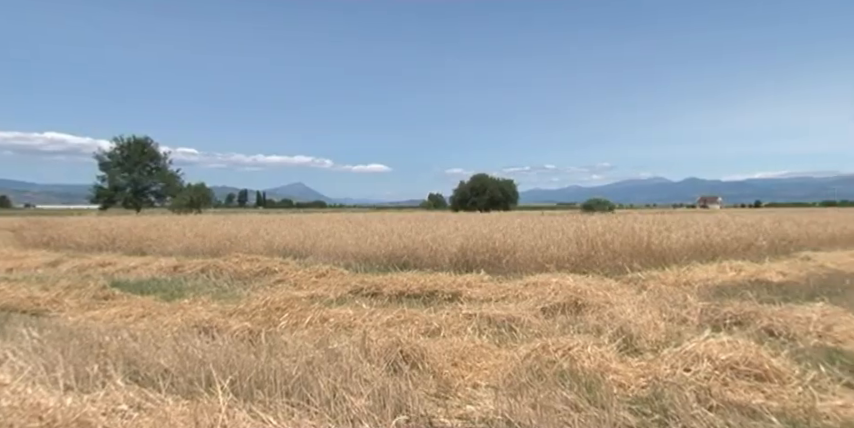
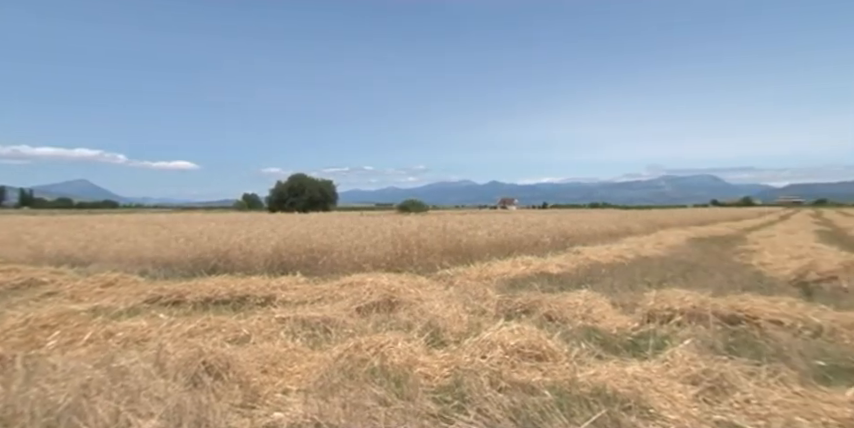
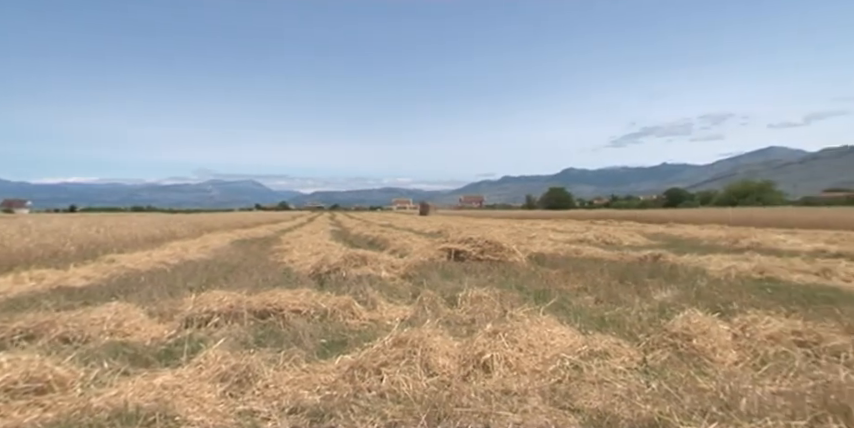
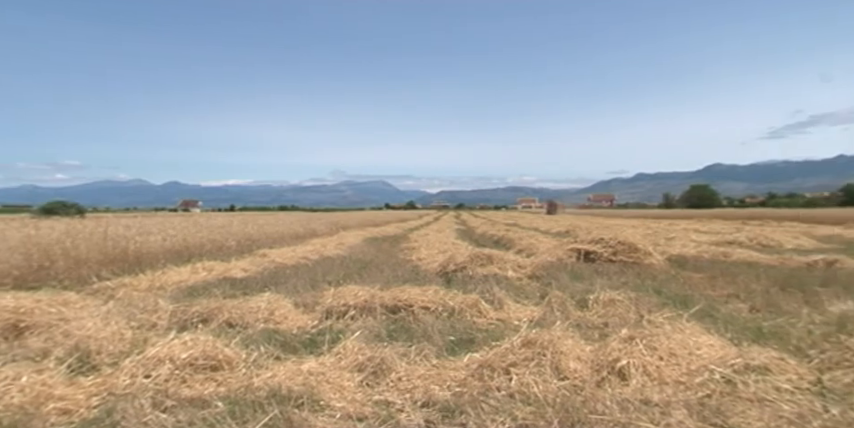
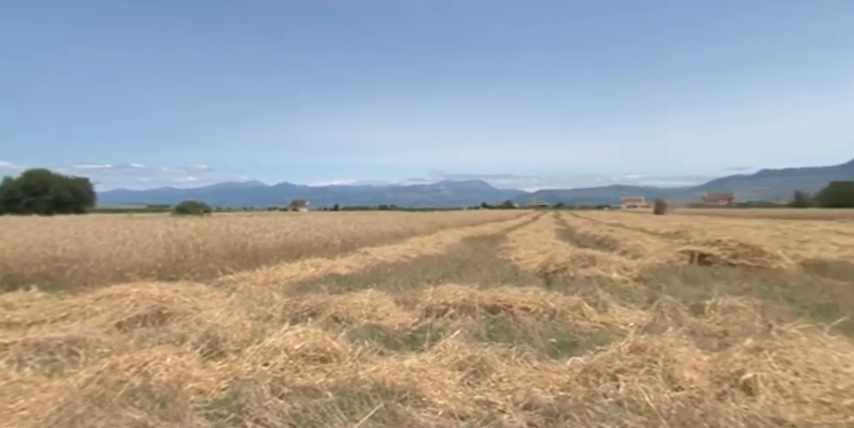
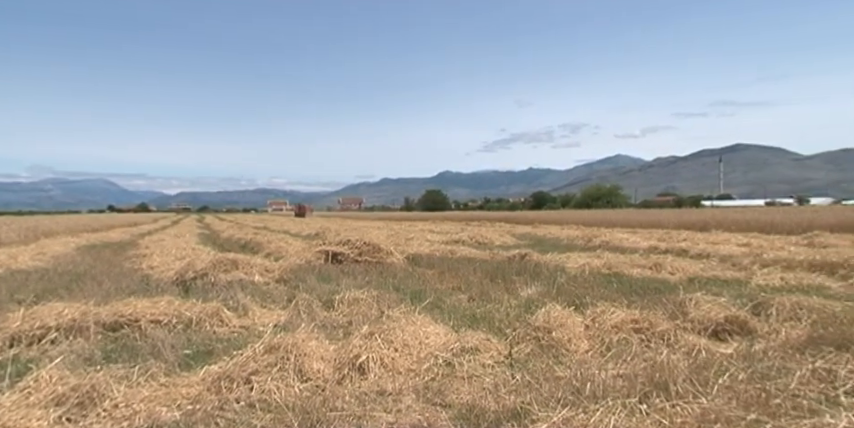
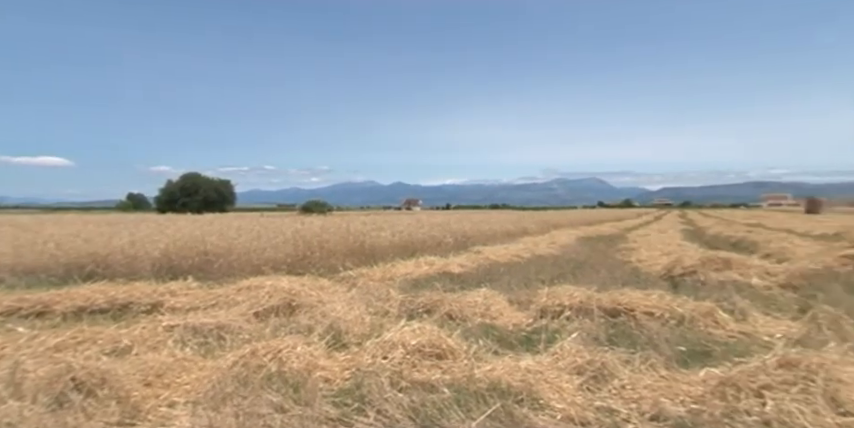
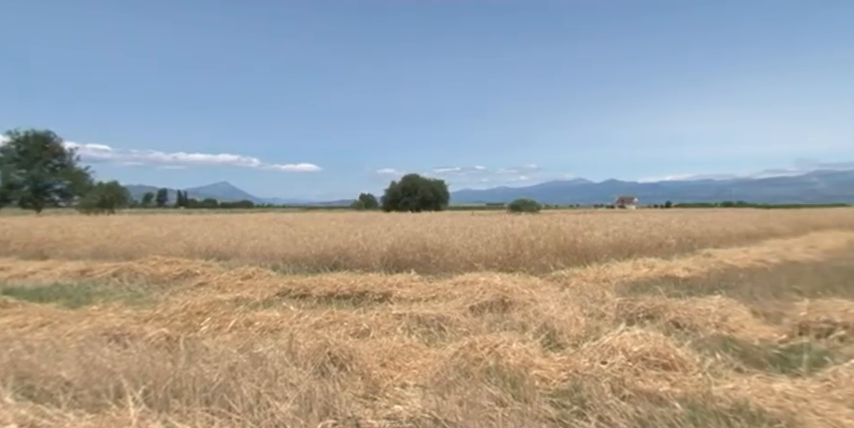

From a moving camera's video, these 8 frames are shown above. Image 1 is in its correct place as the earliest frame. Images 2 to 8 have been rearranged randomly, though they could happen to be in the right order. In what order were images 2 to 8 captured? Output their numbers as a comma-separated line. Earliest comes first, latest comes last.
8, 2, 7, 5, 4, 3, 6
